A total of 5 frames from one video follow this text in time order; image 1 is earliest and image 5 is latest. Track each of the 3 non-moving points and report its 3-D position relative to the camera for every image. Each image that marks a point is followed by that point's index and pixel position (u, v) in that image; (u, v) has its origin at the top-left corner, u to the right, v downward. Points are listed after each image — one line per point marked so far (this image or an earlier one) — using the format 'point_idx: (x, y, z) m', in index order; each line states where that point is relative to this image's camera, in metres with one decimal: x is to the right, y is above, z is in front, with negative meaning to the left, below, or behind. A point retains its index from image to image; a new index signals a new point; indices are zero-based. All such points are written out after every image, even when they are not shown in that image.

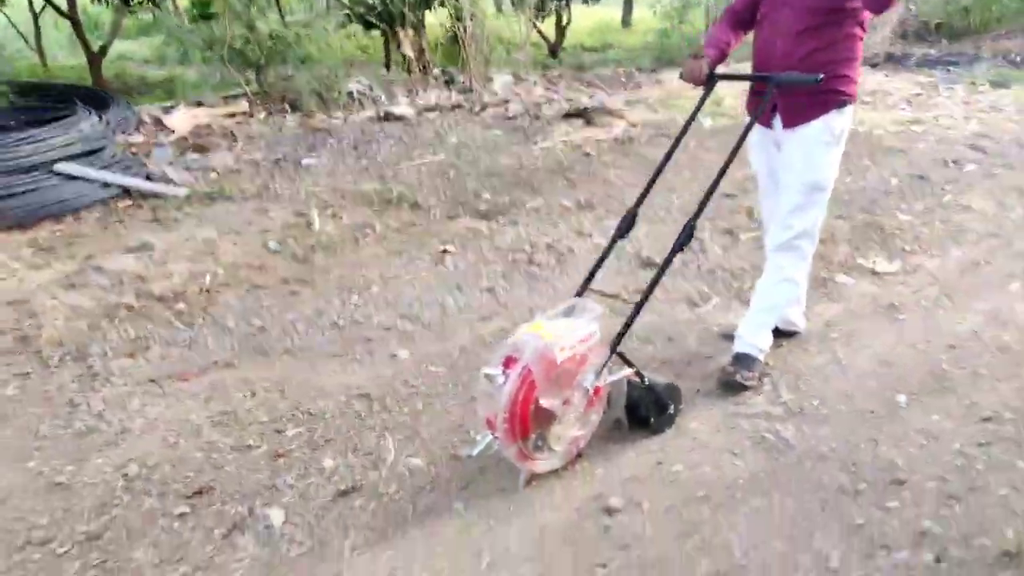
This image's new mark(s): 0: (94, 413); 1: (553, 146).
0: (-1.7, -0.5, +3.1) m
1: (+0.3, +1.2, +6.5) m
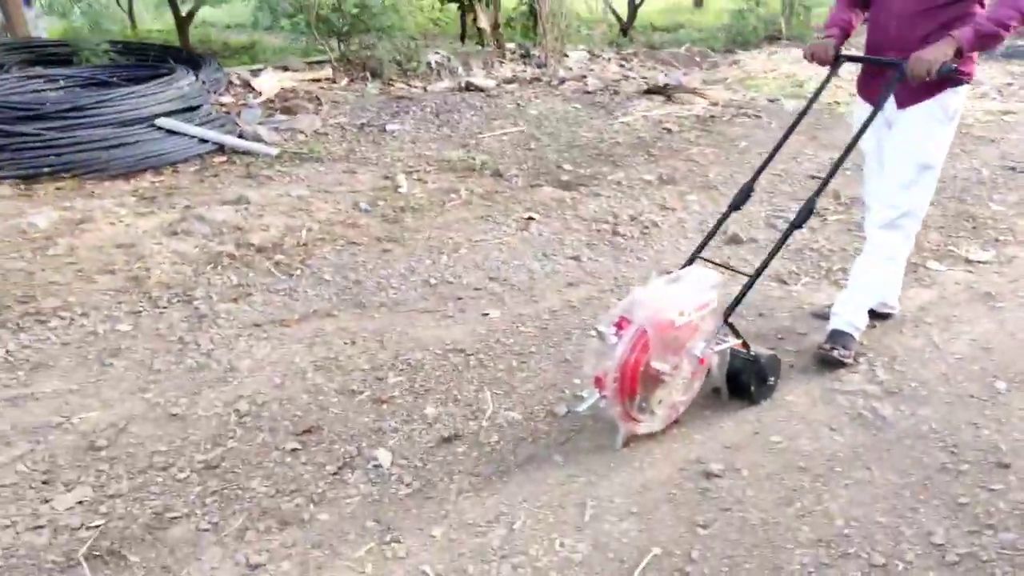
0: (-1.3, -0.3, +3.2) m
1: (+1.0, +1.4, +6.5) m
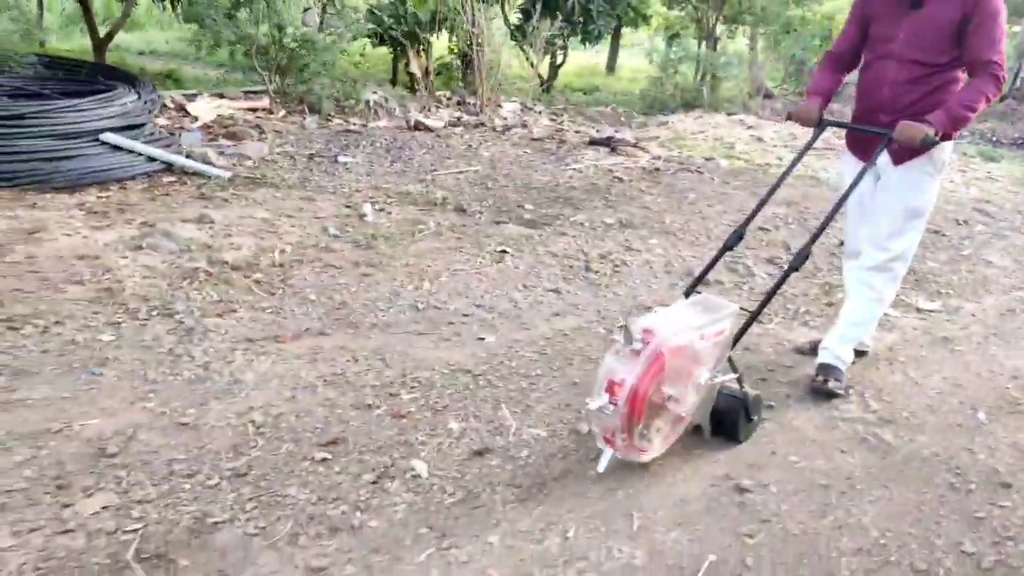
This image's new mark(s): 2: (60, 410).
0: (-1.3, -0.3, +3.1) m
1: (+0.7, +1.1, +6.7) m
2: (-1.6, -0.4, +2.7) m
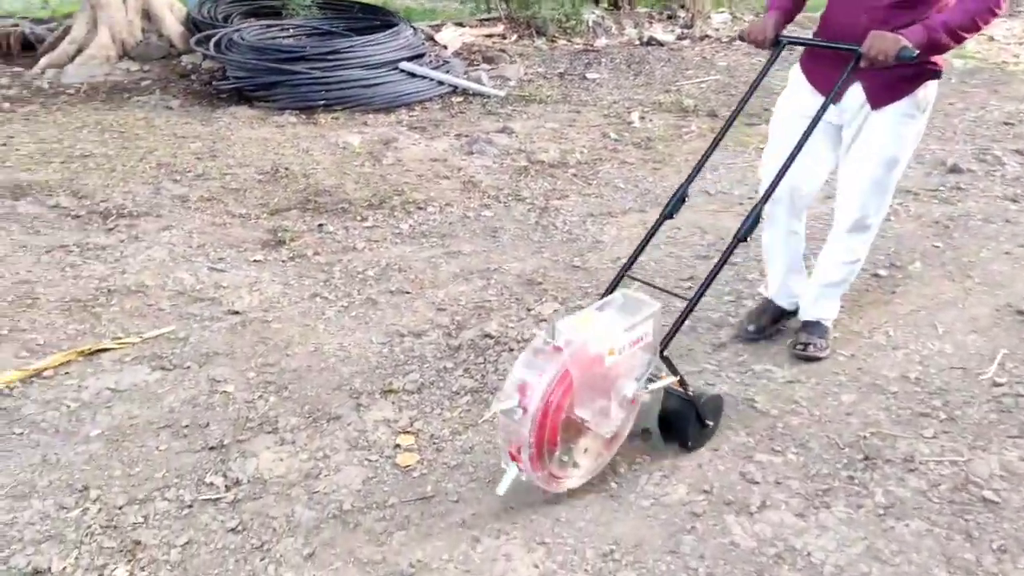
0: (+0.3, +0.3, +4.2) m
1: (+2.9, +2.0, +7.2) m
2: (-0.1, +0.2, +3.8) m
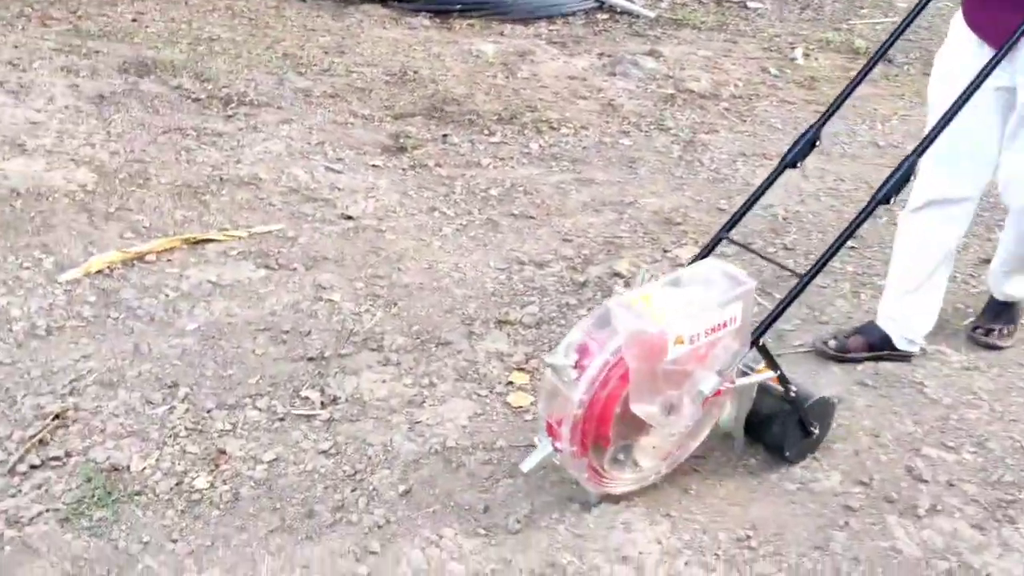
0: (+1.0, +0.6, +3.7) m
1: (+4.1, +2.2, +6.2) m
2: (+0.5, +0.5, +3.4) m
